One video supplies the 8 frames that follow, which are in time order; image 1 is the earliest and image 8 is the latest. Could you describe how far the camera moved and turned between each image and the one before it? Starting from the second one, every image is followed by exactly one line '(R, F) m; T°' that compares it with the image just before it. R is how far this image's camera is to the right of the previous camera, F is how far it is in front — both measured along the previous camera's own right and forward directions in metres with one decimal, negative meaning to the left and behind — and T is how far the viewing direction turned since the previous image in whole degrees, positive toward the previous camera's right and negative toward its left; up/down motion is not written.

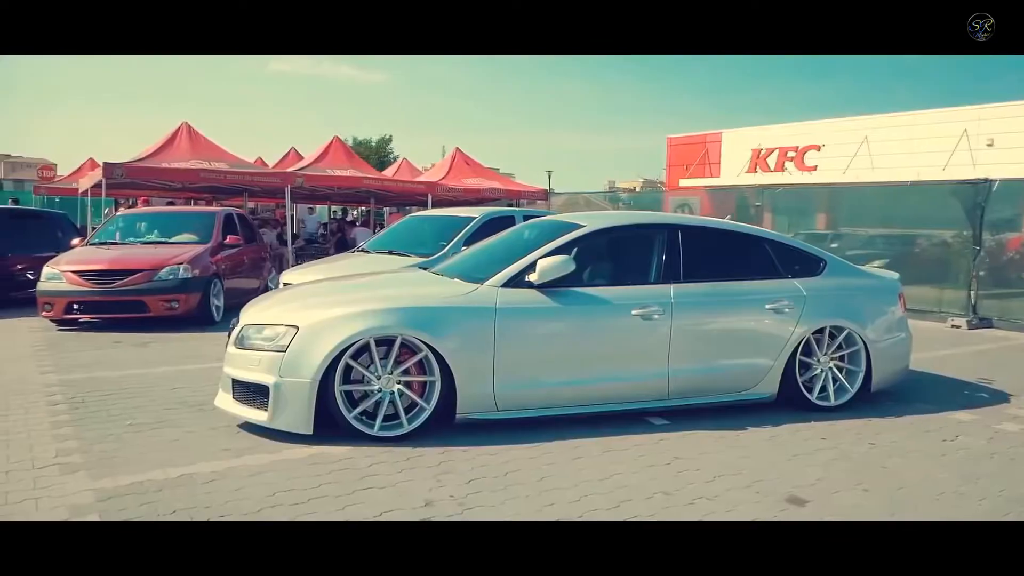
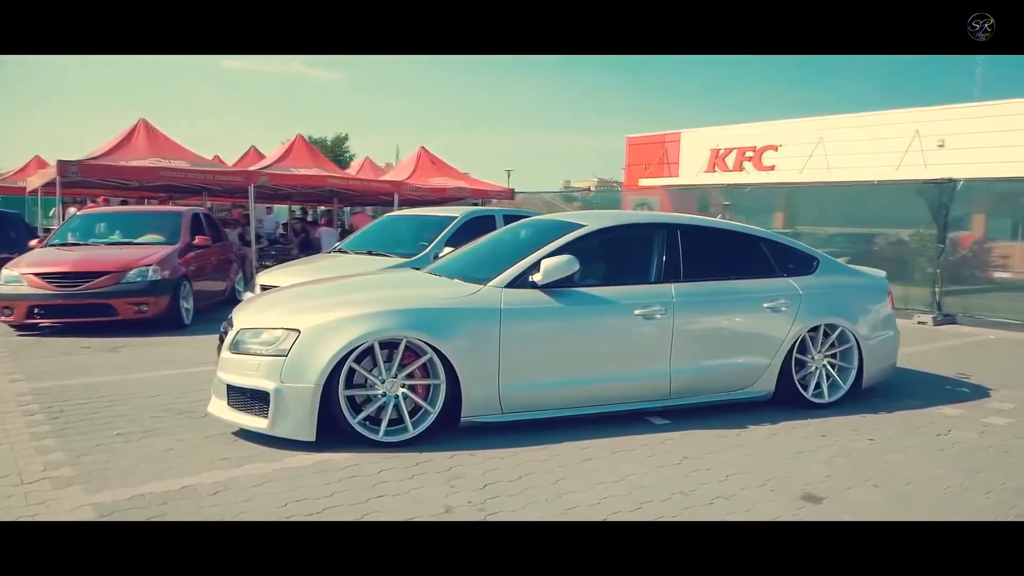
(-0.3, +0.1) m; +4°
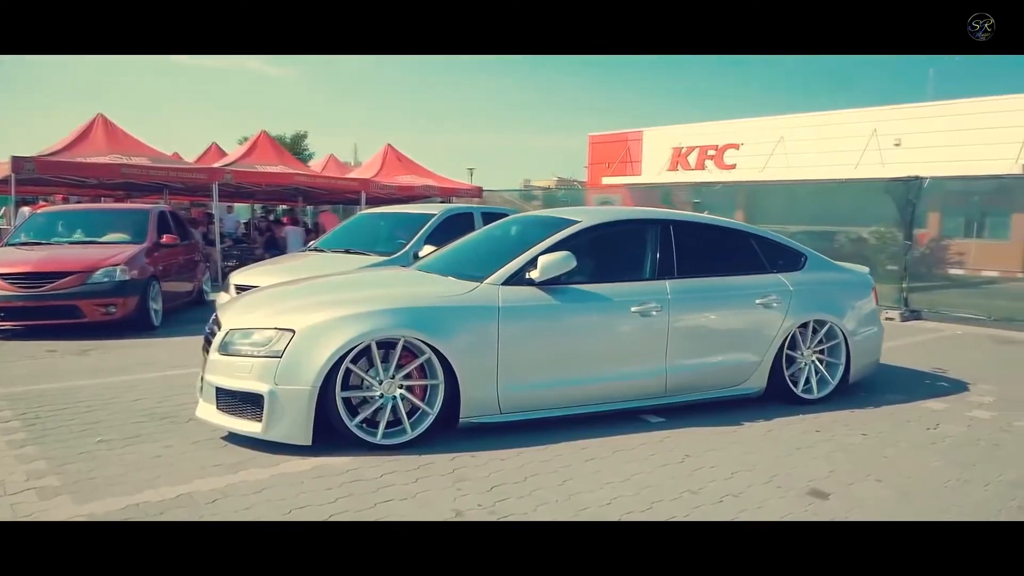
(-0.3, +0.1) m; +3°
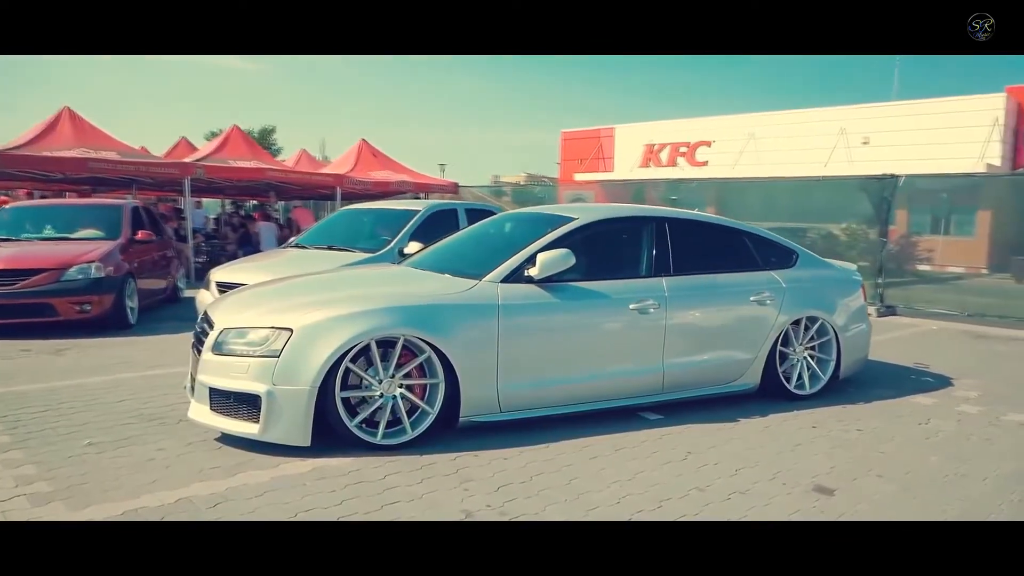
(-0.2, +0.1) m; +2°
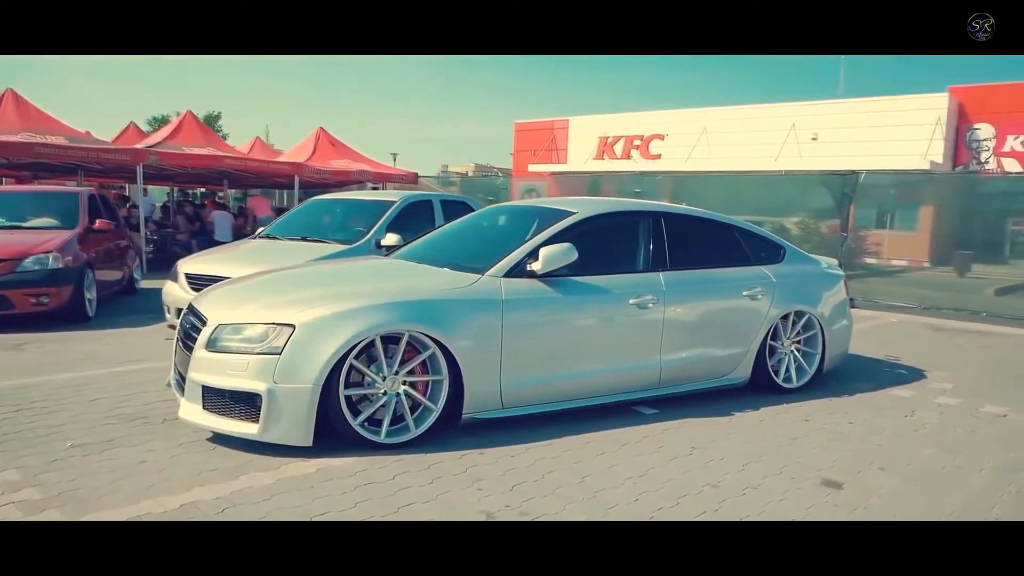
(-0.4, +0.1) m; +4°
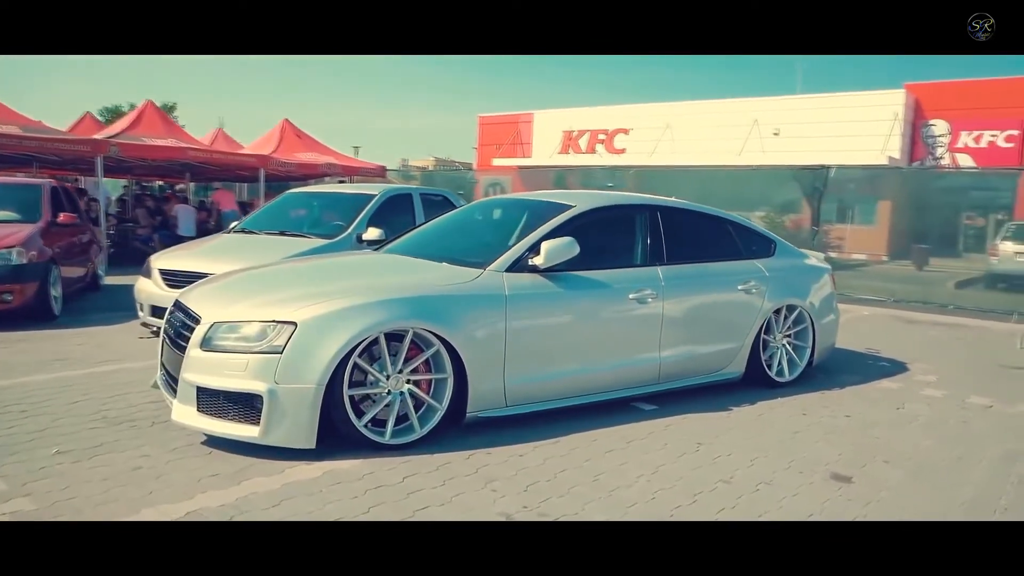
(-0.3, +0.1) m; +3°
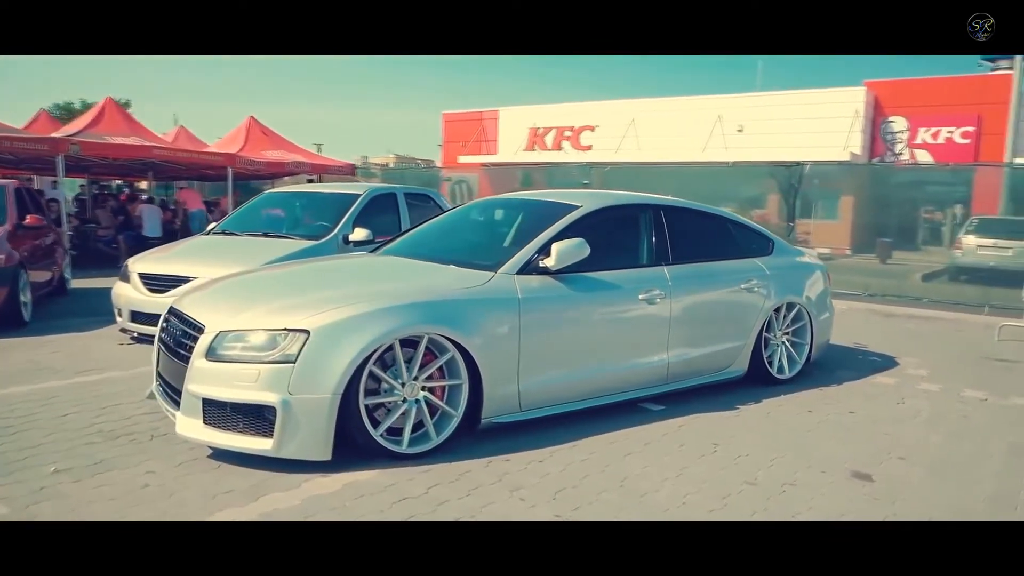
(-0.3, +0.1) m; +3°
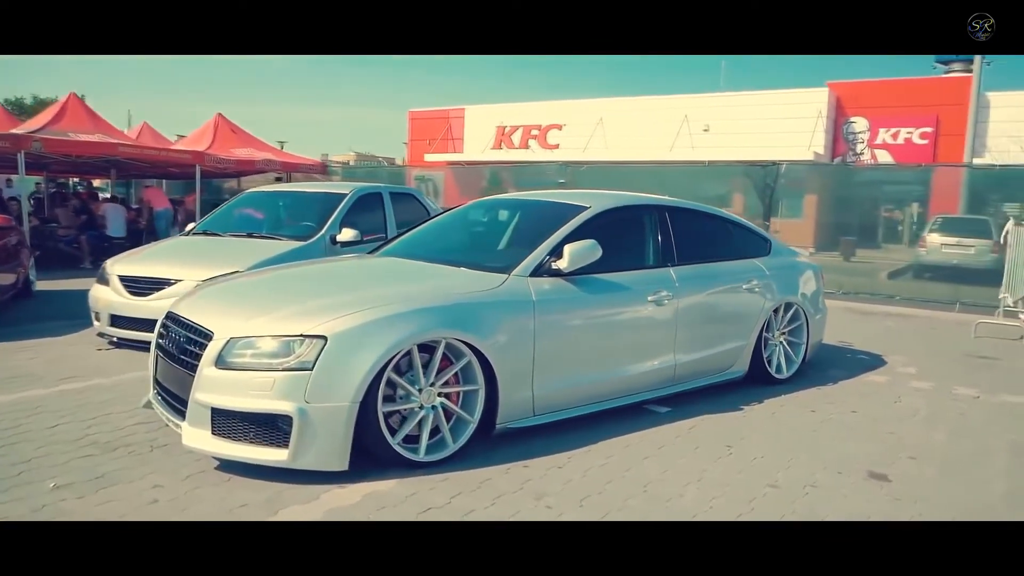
(-0.3, +0.1) m; +3°
